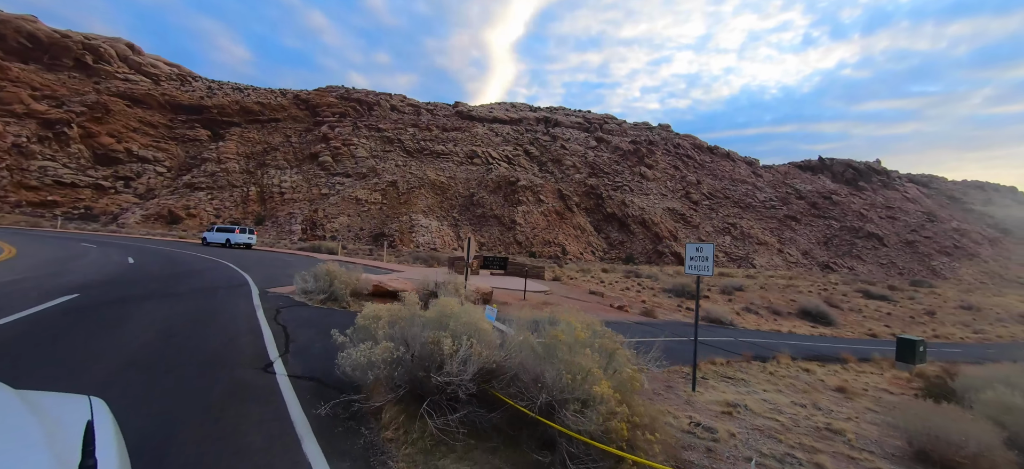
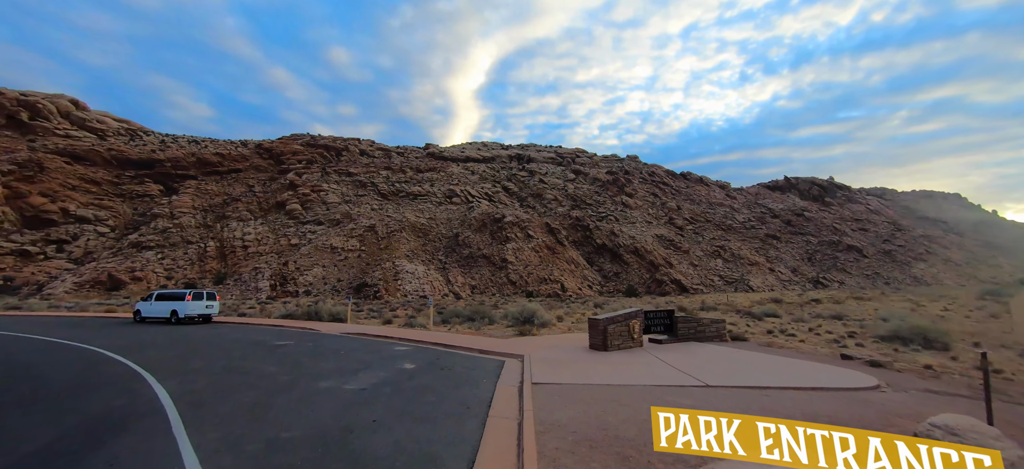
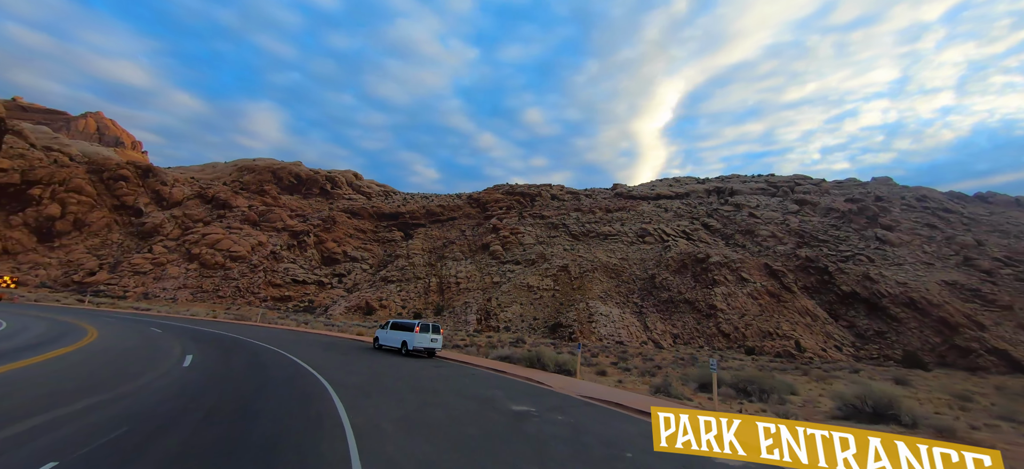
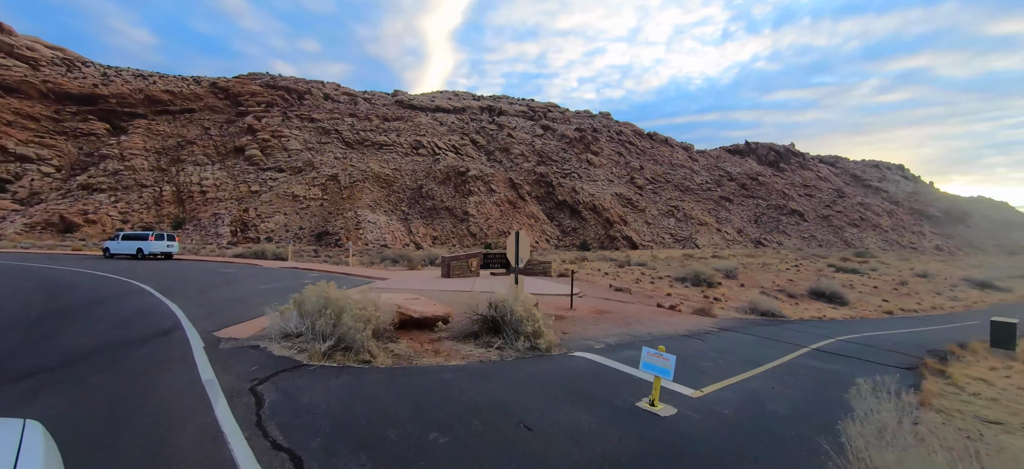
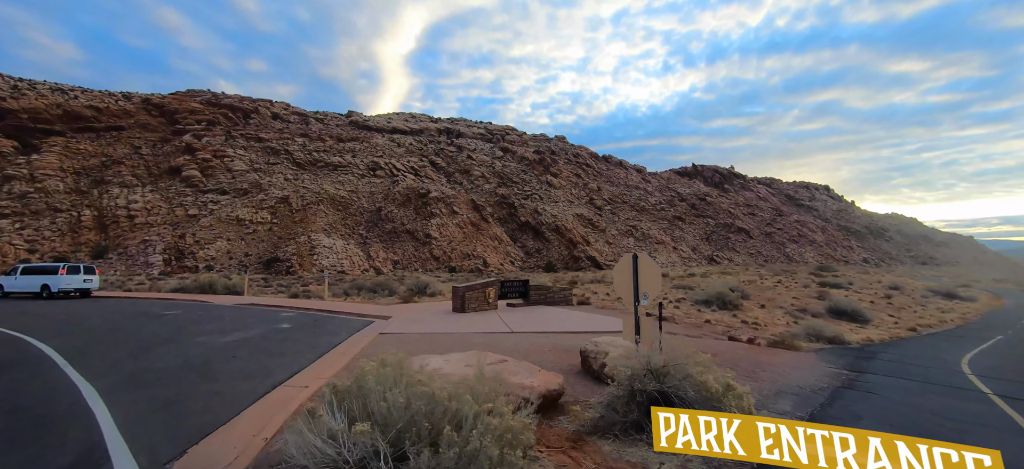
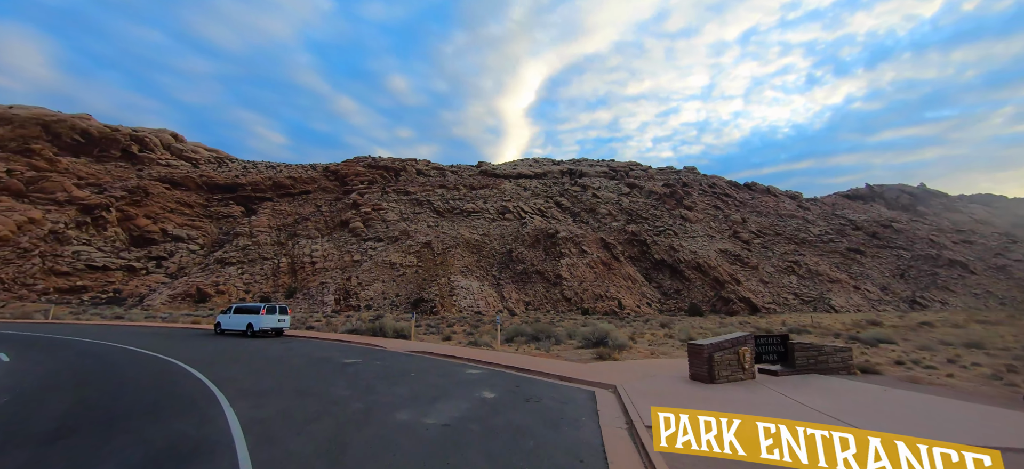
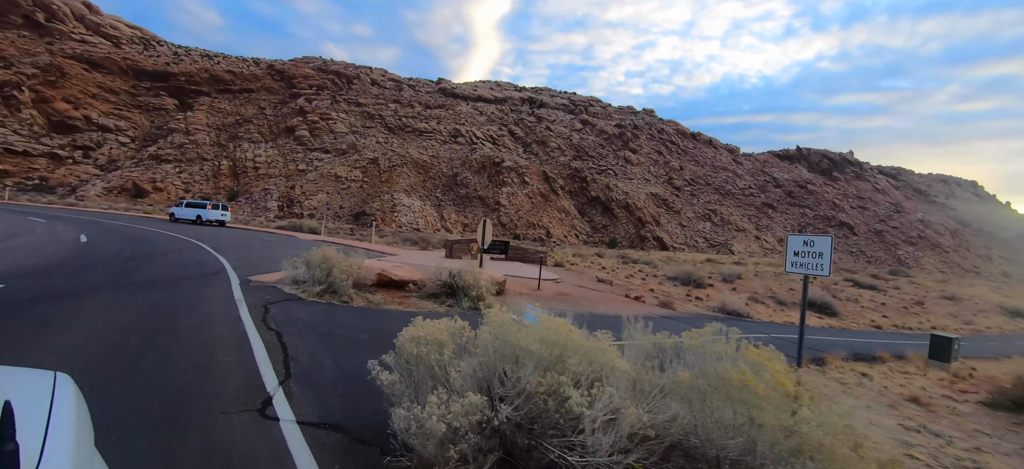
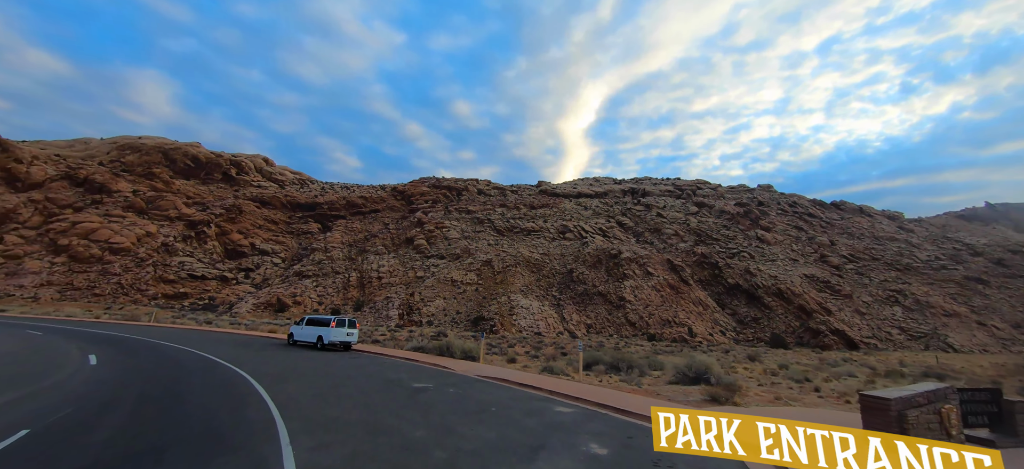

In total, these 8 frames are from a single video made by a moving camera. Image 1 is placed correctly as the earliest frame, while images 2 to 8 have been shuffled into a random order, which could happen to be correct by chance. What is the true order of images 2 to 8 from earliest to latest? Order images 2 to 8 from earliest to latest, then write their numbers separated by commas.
7, 4, 5, 2, 6, 8, 3
